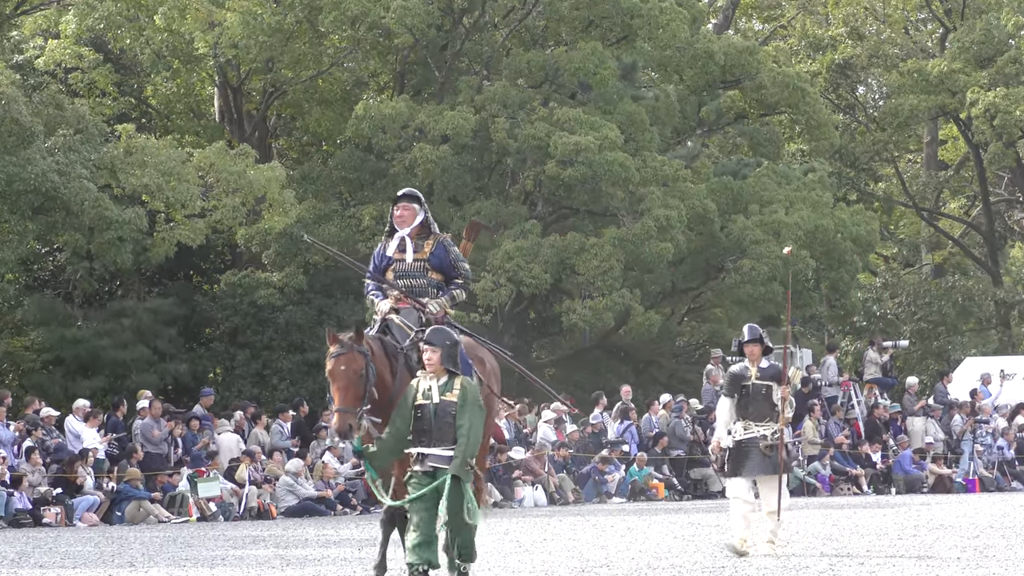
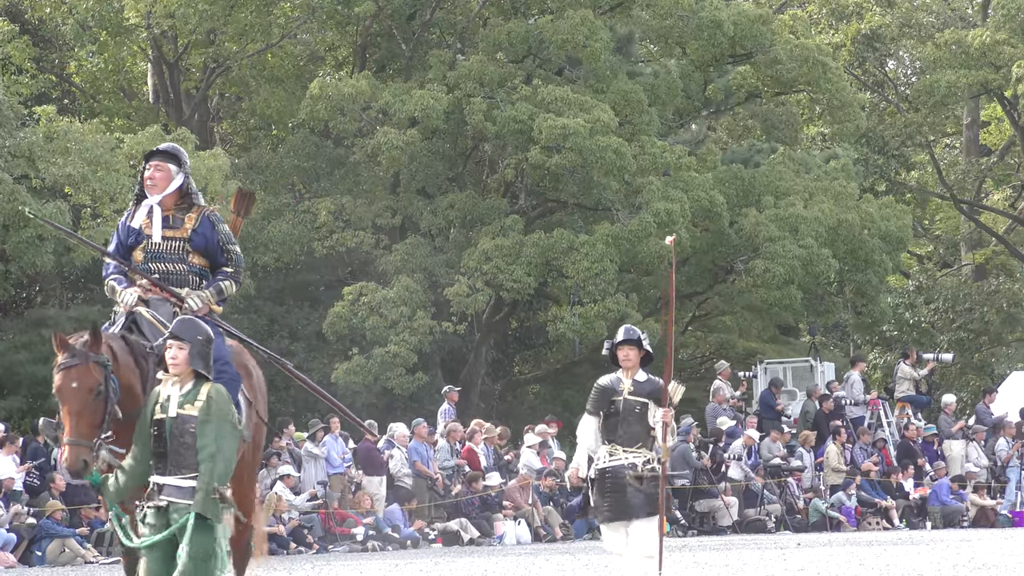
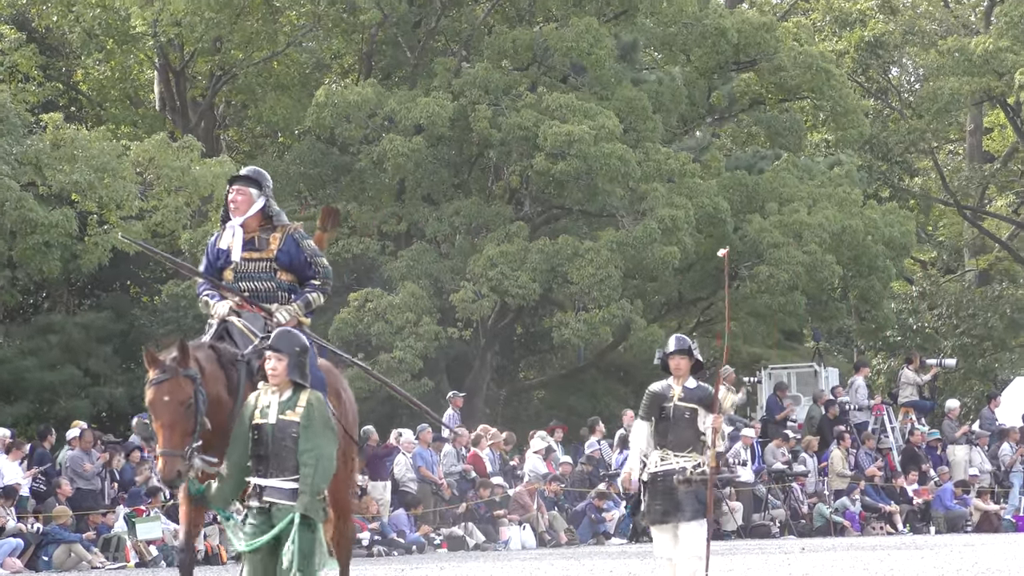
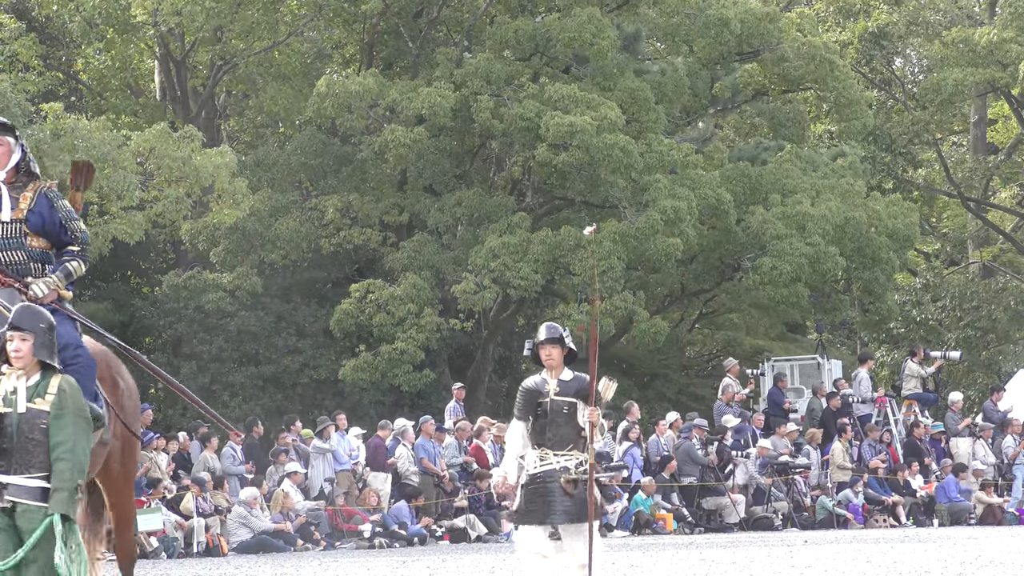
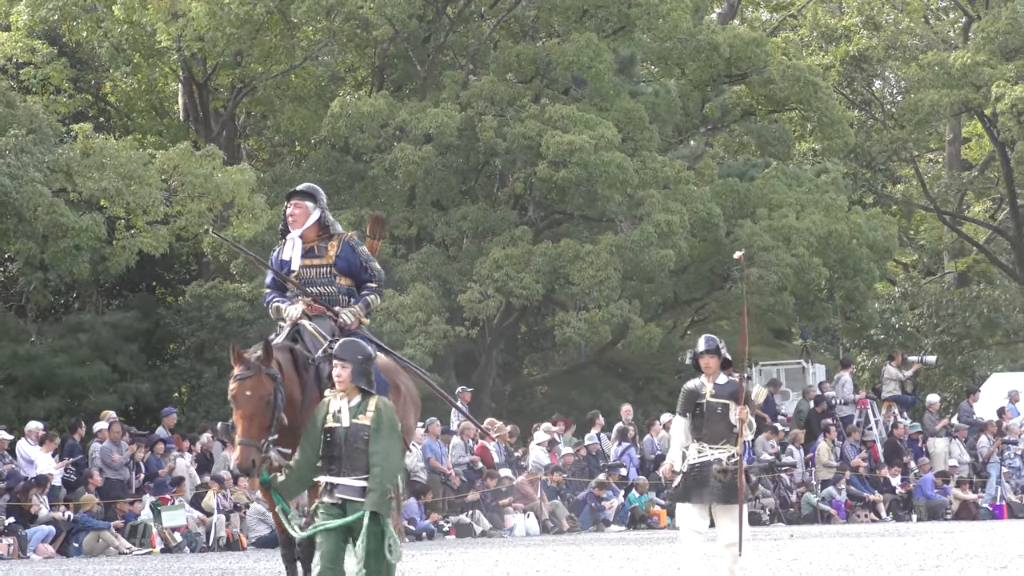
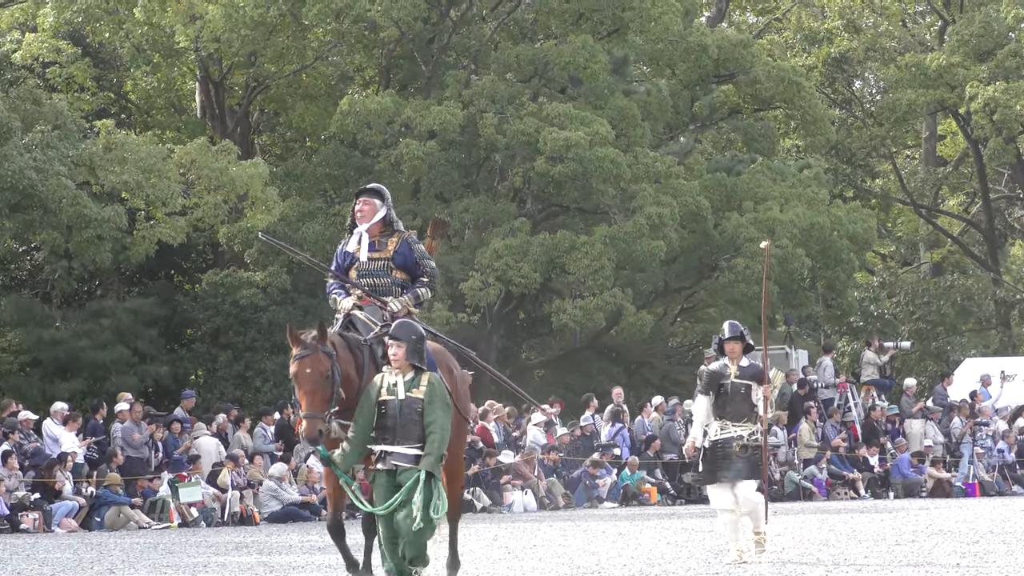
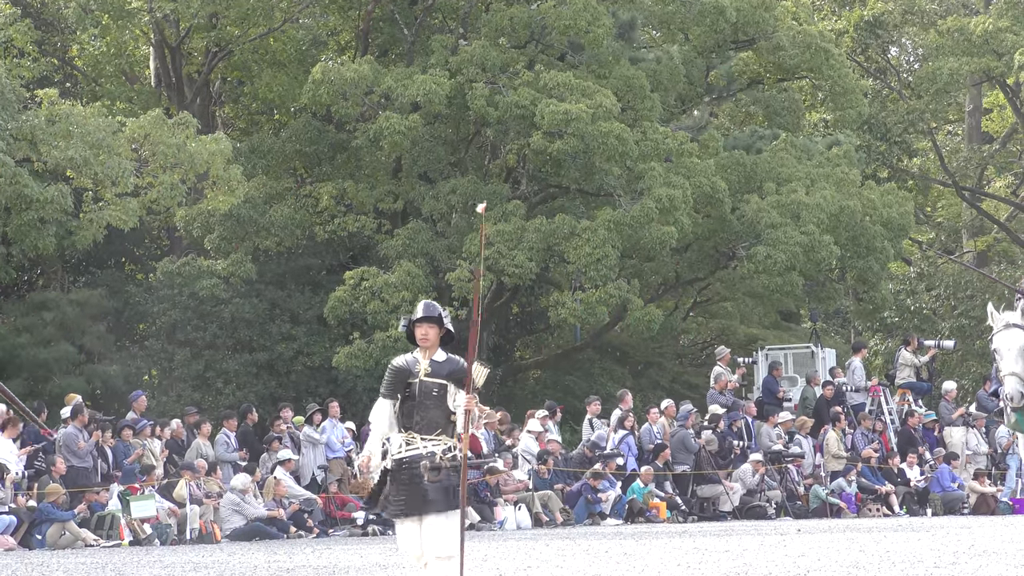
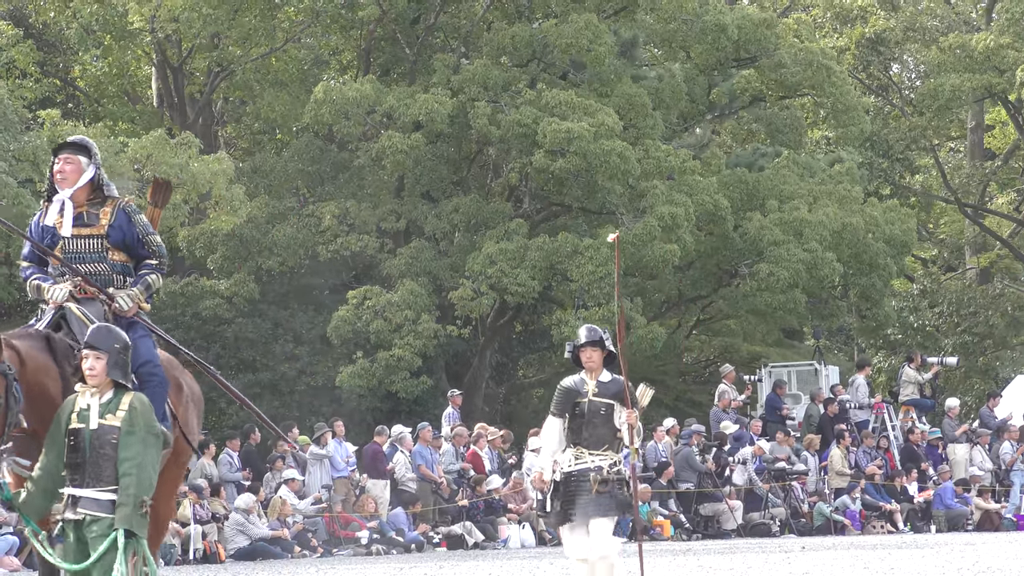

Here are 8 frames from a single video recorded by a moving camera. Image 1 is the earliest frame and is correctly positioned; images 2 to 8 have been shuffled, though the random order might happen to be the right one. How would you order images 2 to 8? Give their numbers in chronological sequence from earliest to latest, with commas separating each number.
6, 5, 3, 2, 8, 4, 7
